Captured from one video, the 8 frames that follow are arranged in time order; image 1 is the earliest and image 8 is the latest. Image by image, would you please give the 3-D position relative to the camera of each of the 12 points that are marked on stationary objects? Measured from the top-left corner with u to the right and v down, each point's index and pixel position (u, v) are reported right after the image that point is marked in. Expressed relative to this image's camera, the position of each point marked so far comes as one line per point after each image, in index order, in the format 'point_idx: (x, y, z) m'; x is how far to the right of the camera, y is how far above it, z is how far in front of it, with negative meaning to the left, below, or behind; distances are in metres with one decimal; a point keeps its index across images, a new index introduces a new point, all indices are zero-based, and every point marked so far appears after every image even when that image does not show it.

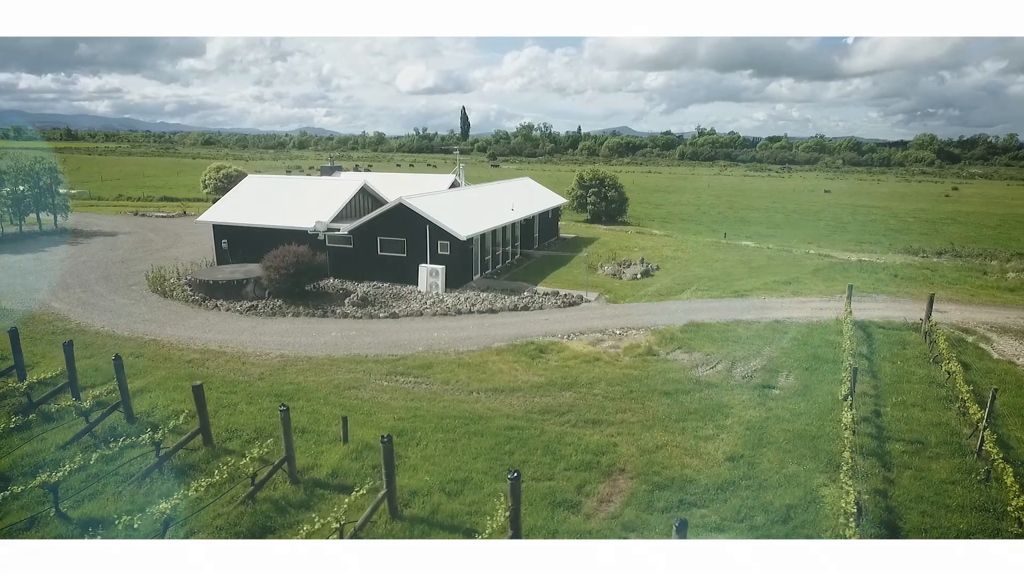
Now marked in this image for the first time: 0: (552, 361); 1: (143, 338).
0: (+1.0, -1.8, +15.2) m
1: (-9.8, -1.3, +16.2) m
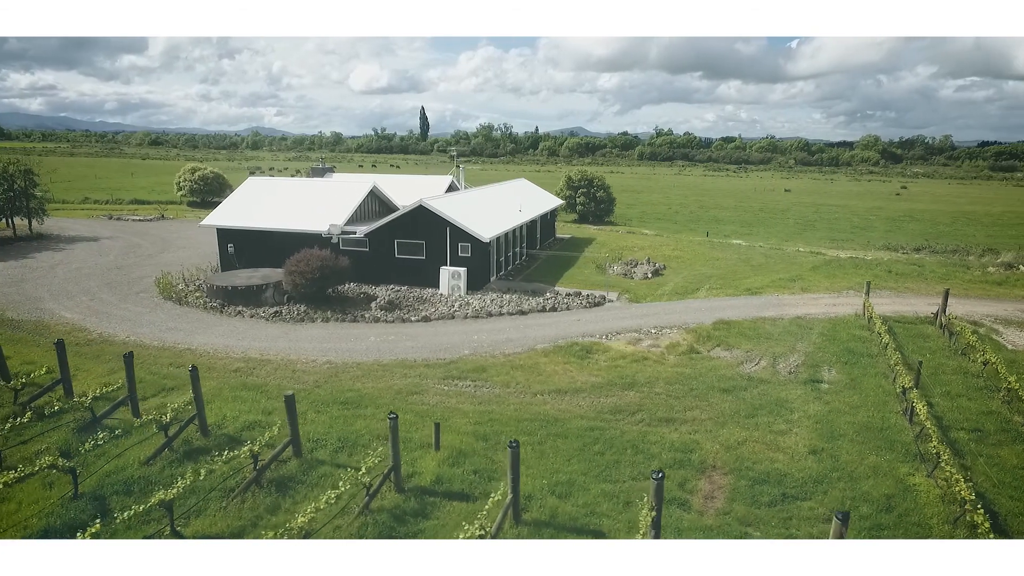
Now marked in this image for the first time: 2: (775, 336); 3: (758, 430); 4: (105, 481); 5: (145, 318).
0: (+2.3, -1.8, +15.4) m
1: (-8.6, -1.5, +15.6) m
2: (+7.7, -1.4, +17.7) m
3: (+4.8, -2.7, +11.8) m
4: (-6.1, -2.9, +9.2) m
5: (-11.0, -0.9, +18.3) m
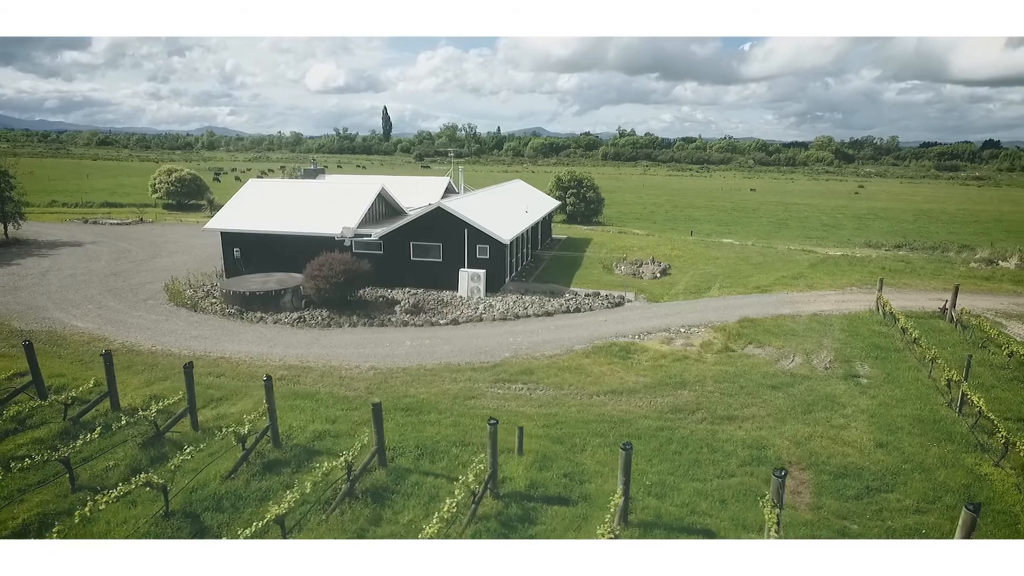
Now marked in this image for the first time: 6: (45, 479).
0: (+3.4, -1.9, +15.5) m
1: (-7.5, -1.7, +15.1) m
2: (+8.6, -1.3, +18.2) m
3: (+6.1, -2.7, +12.1) m
4: (-4.6, -3.0, +8.9) m
5: (-10.0, -1.1, +17.6) m
6: (-7.1, -3.0, +9.3) m
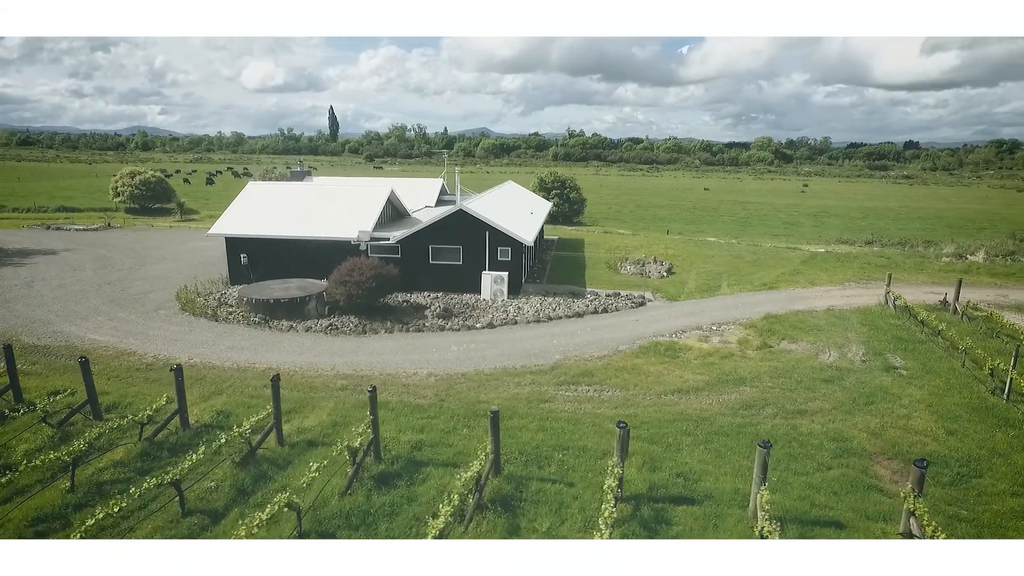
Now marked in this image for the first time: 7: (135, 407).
0: (+4.7, -1.8, +15.8) m
1: (-6.1, -1.9, +14.5) m
2: (+9.7, -1.2, +18.9) m
3: (+7.7, -2.6, +12.6) m
4: (-2.7, -3.2, +8.5) m
5: (-8.8, -1.3, +16.8) m
6: (-5.2, -3.2, +8.8) m
7: (-7.4, -2.4, +12.1) m
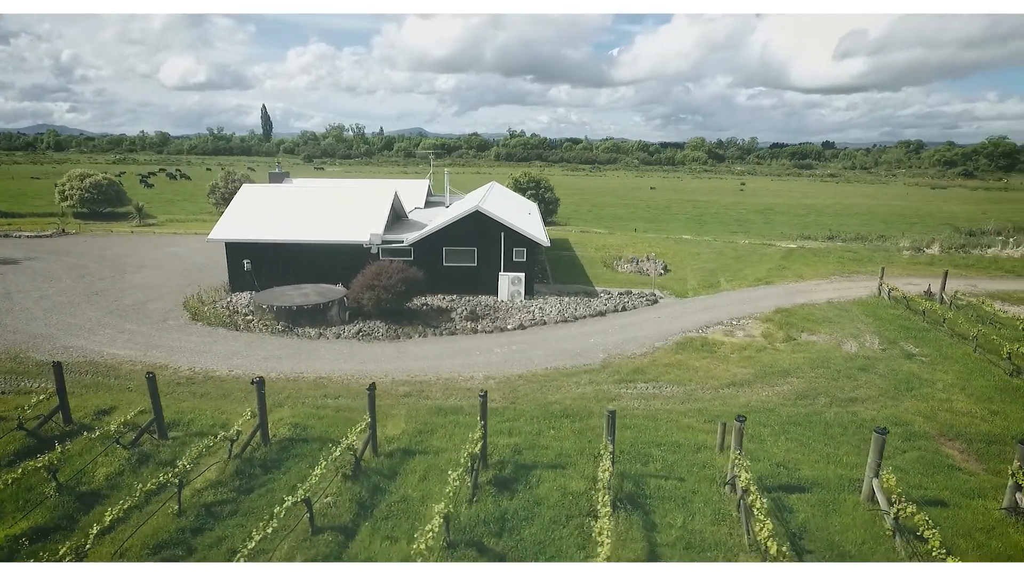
0: (+5.9, -1.8, +16.4) m
1: (-4.7, -2.0, +14.0) m
2: (+10.5, -1.0, +19.9) m
3: (+9.2, -2.5, +13.5) m
4: (-0.7, -3.3, +8.4) m
5: (-7.7, -1.5, +16.0) m
6: (-3.2, -3.3, +8.4) m
7: (-5.8, -2.6, +11.4) m
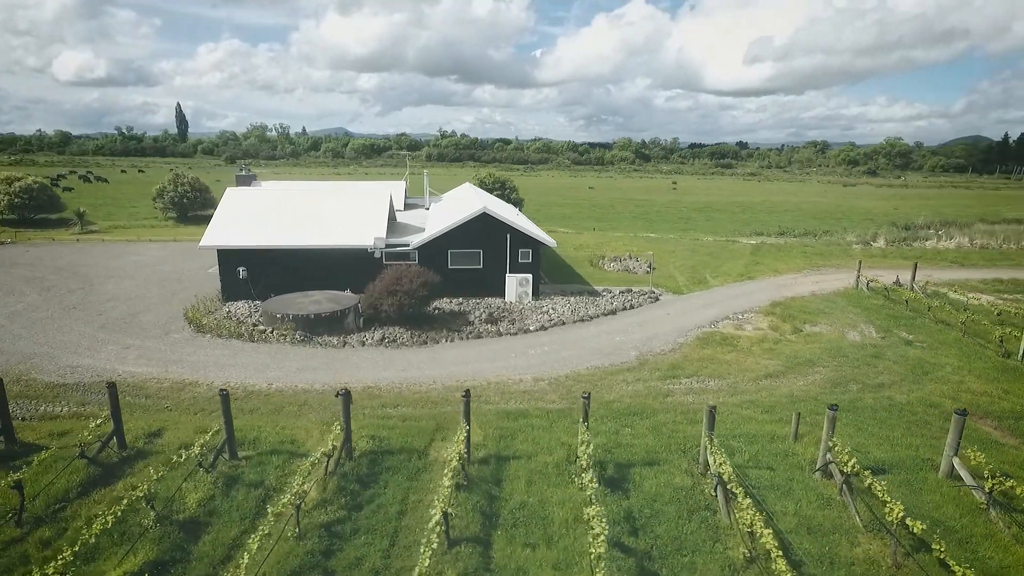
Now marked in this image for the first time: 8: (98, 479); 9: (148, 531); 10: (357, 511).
0: (+6.7, -1.6, +17.1) m
1: (-3.5, -2.2, +13.6) m
2: (+10.9, -0.8, +21.2) m
3: (+10.4, -2.3, +14.6) m
4: (+1.1, -3.3, +8.4) m
5: (-6.7, -1.8, +15.2) m
6: (-1.4, -3.4, +8.2) m
7: (-4.3, -2.7, +10.9) m
8: (-6.4, -3.0, +9.5) m
9: (-4.9, -3.3, +8.1) m
10: (-2.3, -3.3, +8.9) m
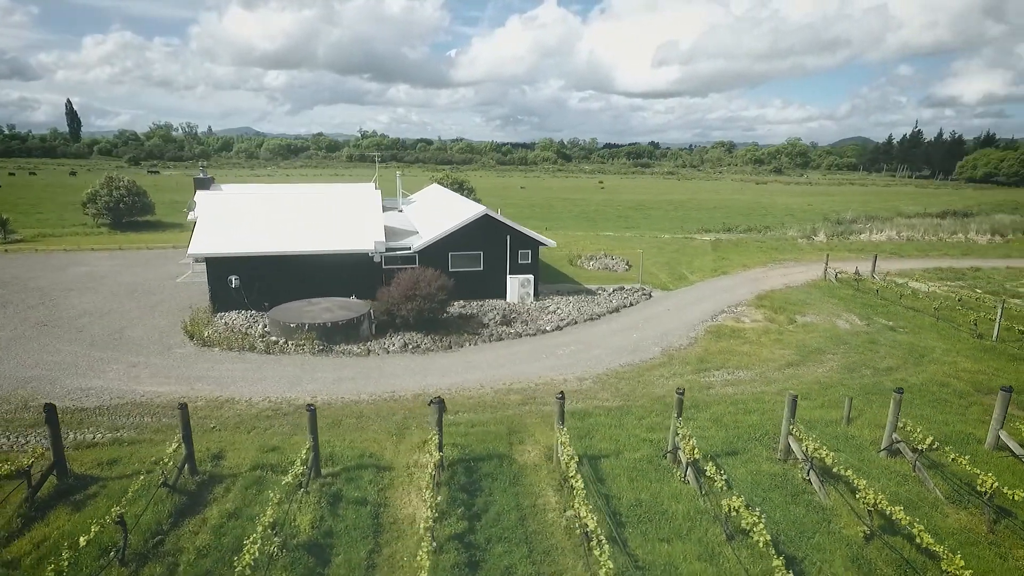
0: (+7.3, -1.5, +18.0) m
1: (-2.4, -2.3, +13.2) m
2: (+10.9, -0.5, +22.6) m
3: (+11.3, -2.0, +16.0) m
4: (+2.9, -3.3, +8.7) m
5: (-5.8, -2.0, +14.4) m
6: (+0.5, -3.5, +8.1) m
7: (-2.8, -2.9, +10.5) m
8: (-4.7, -3.2, +8.8) m
9: (-3.0, -3.4, +7.7) m
10: (-0.5, -3.3, +8.7) m
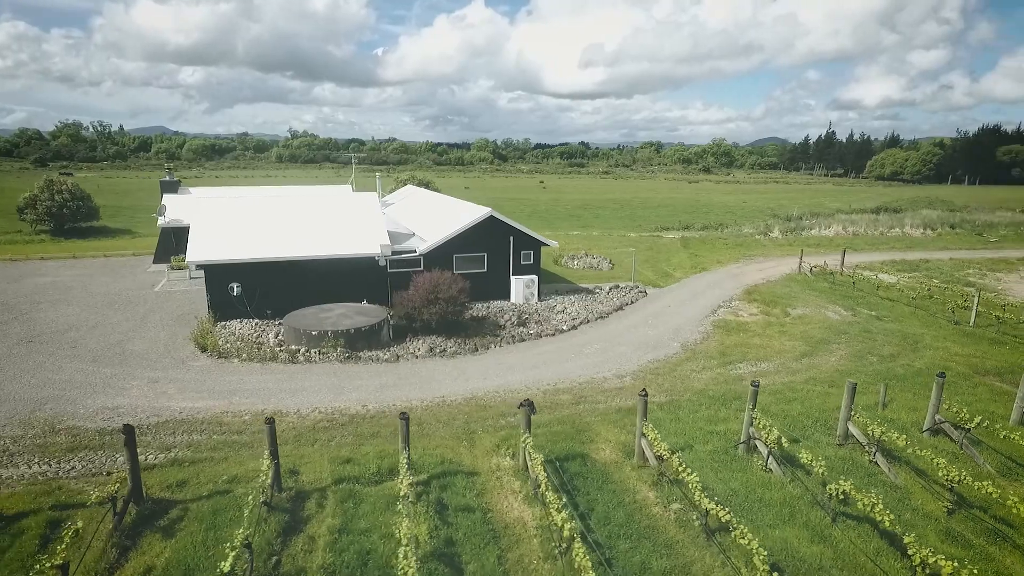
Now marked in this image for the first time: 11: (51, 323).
0: (+7.9, -1.3, +18.9) m
1: (-1.3, -2.4, +13.1) m
2: (+10.9, -0.3, +23.8) m
3: (+12.0, -1.7, +17.3) m
4: (+4.5, -3.2, +9.2) m
5: (-4.8, -2.2, +13.9) m
6: (+2.1, -3.5, +8.3) m
7: (-1.4, -3.0, +10.3) m
8: (-3.1, -3.3, +8.5) m
9: (-1.3, -3.5, +7.5) m
10: (+1.1, -3.4, +8.8) m
11: (-14.0, -1.1, +18.4) m
